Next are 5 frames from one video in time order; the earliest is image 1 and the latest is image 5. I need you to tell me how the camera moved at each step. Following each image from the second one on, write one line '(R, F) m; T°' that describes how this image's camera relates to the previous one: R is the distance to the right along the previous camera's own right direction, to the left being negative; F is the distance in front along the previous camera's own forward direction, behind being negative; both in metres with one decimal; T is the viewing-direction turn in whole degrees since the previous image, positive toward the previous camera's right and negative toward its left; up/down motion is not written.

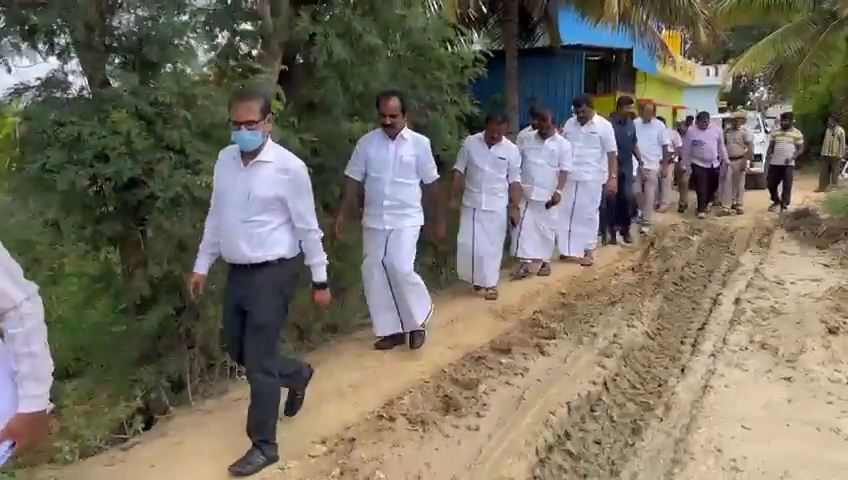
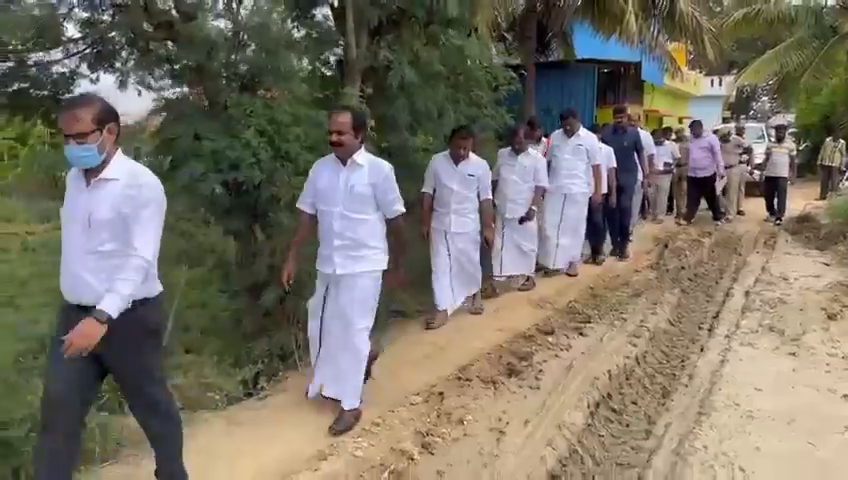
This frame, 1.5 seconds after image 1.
(-0.6, -1.0) m; 0°
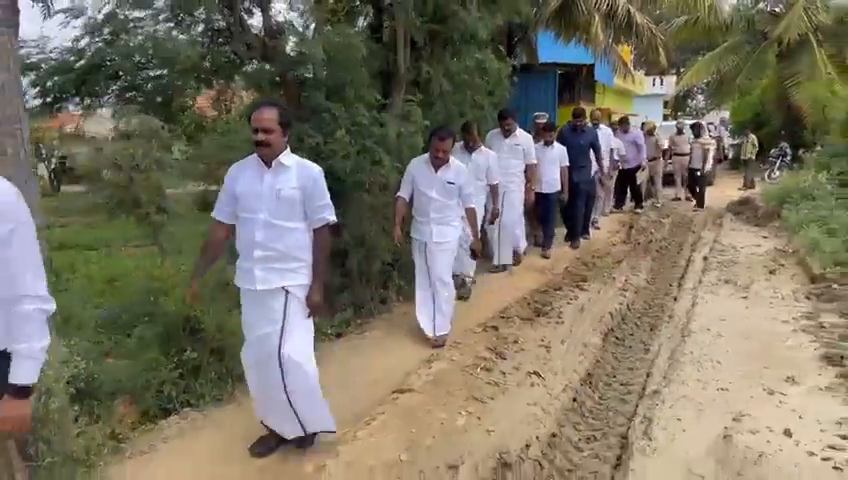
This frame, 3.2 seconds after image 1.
(-1.1, -1.7) m; +4°
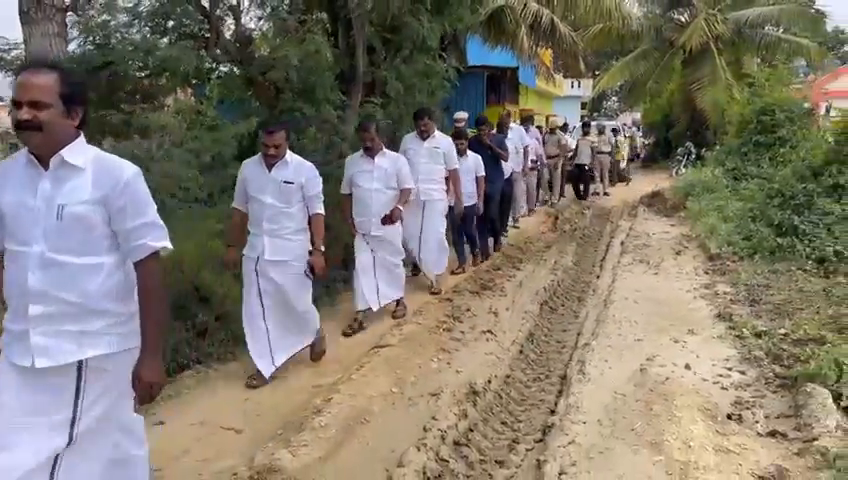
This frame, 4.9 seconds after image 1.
(-0.5, -1.0) m; +6°
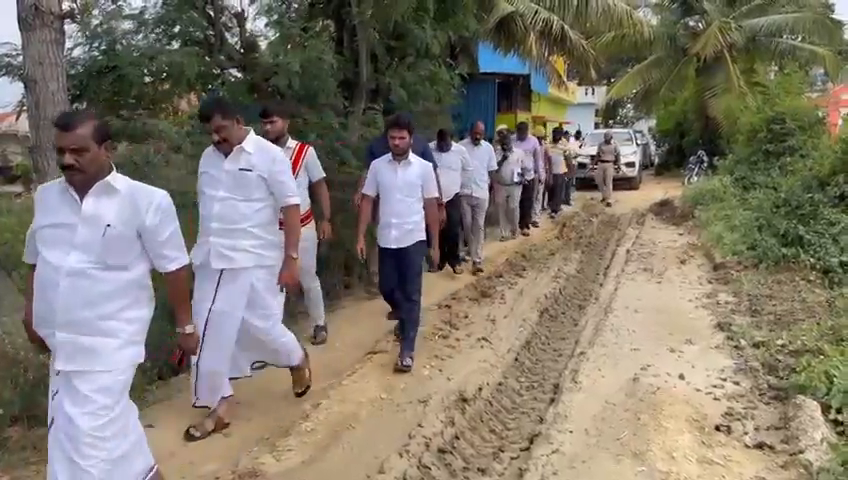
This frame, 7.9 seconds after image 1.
(+0.2, 0.0) m; -1°
